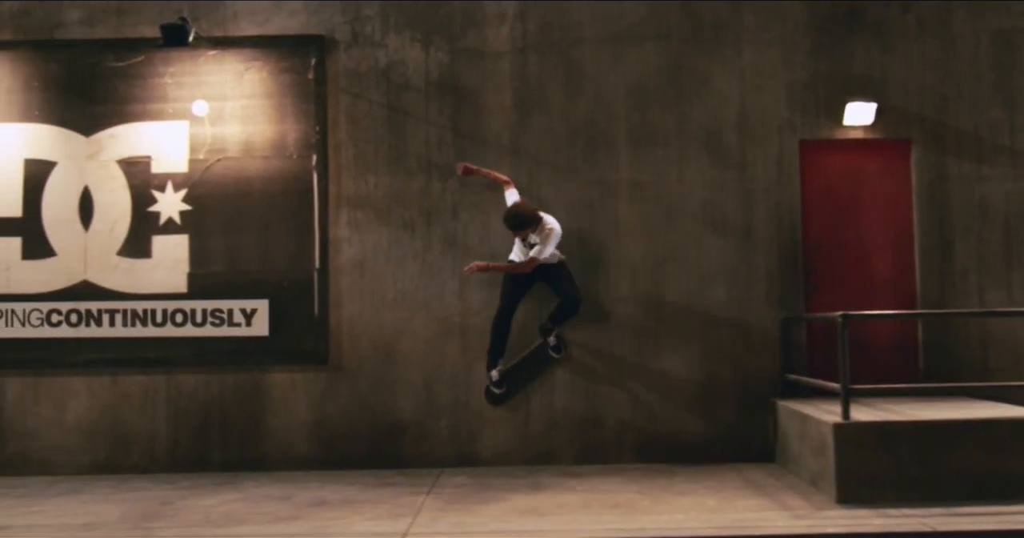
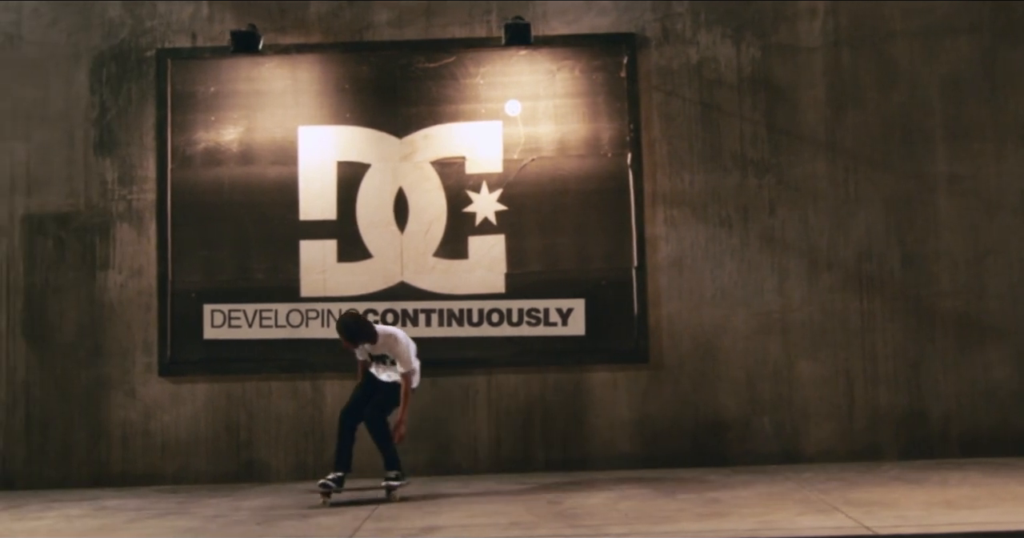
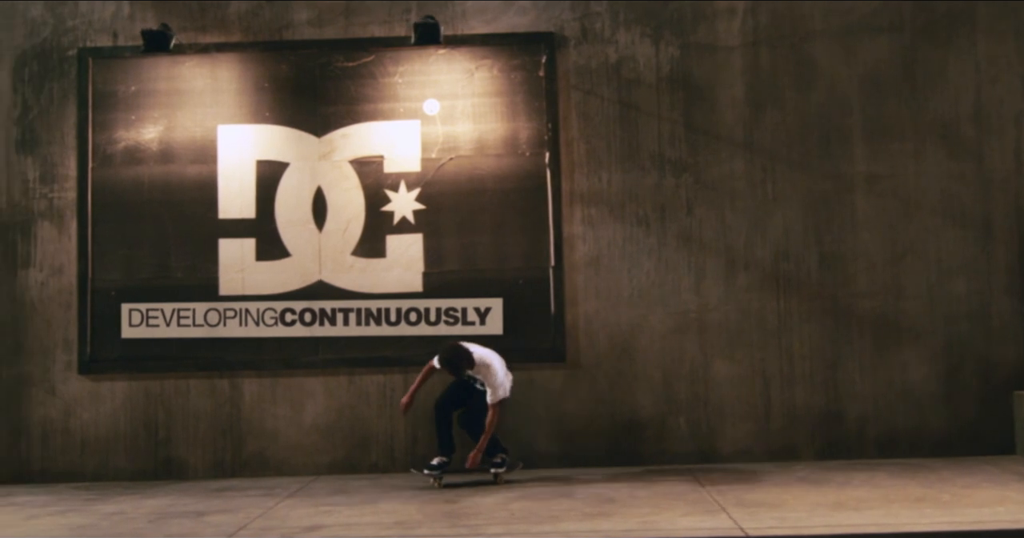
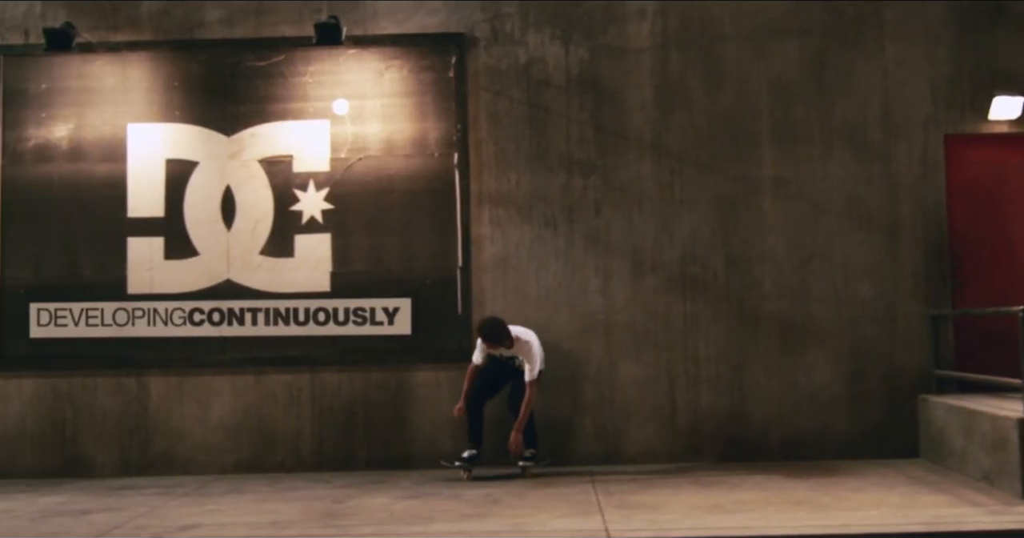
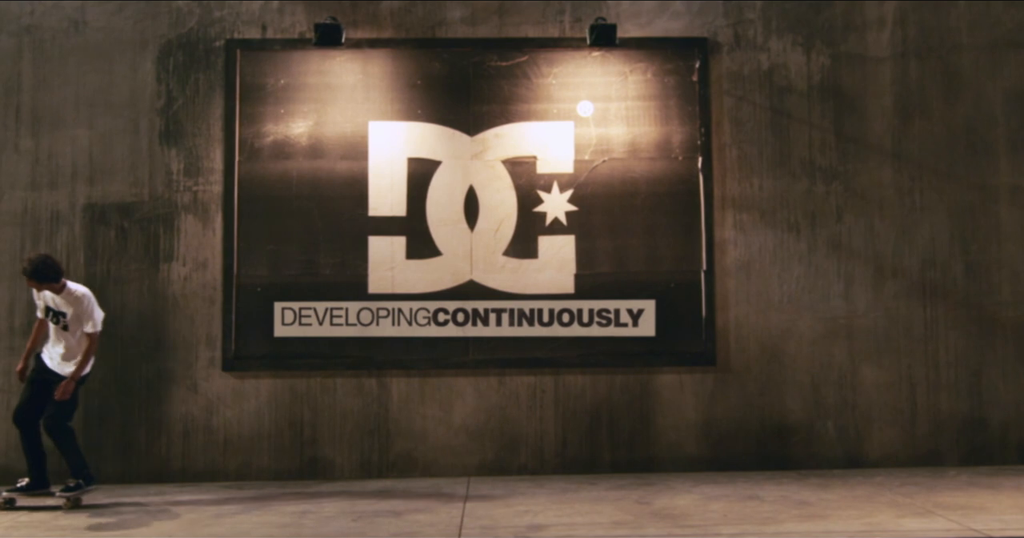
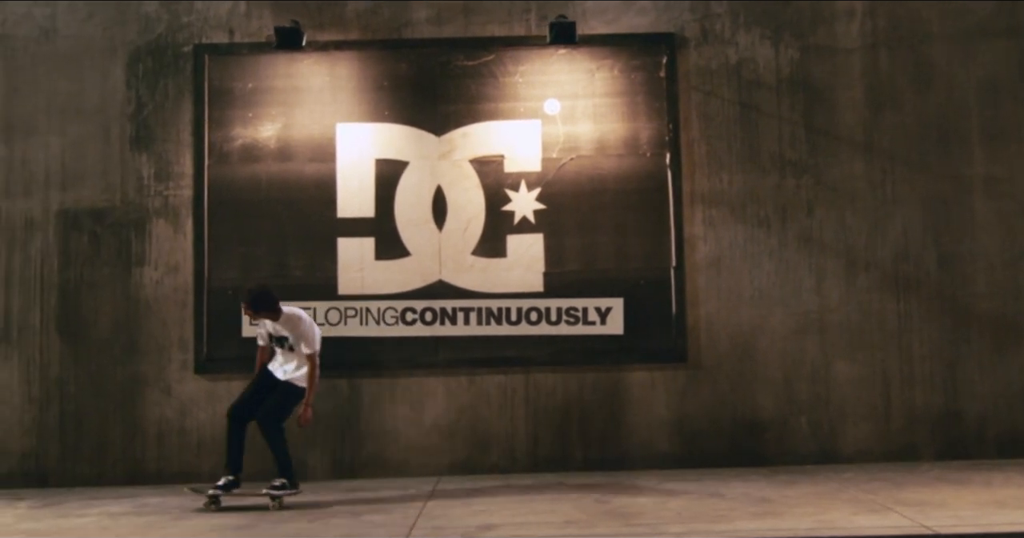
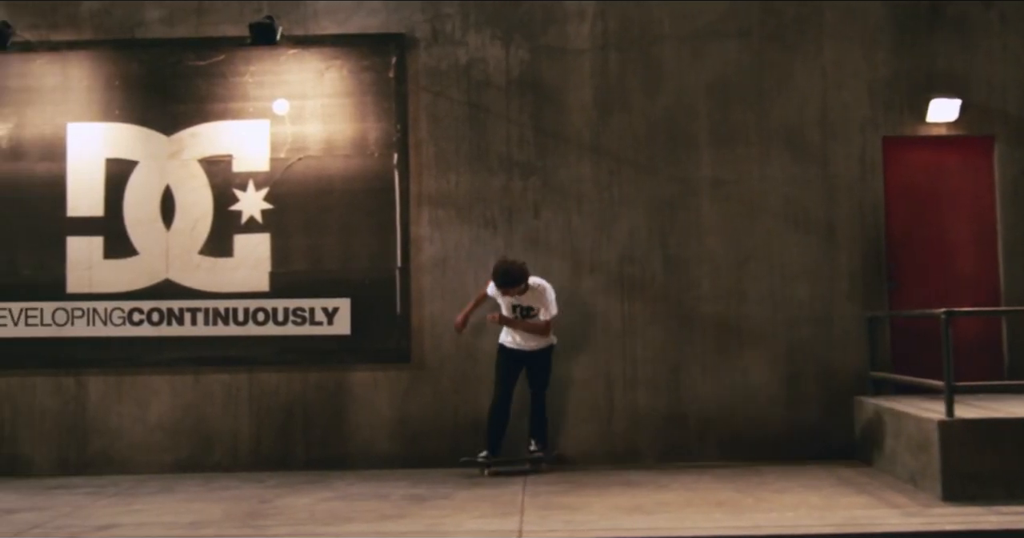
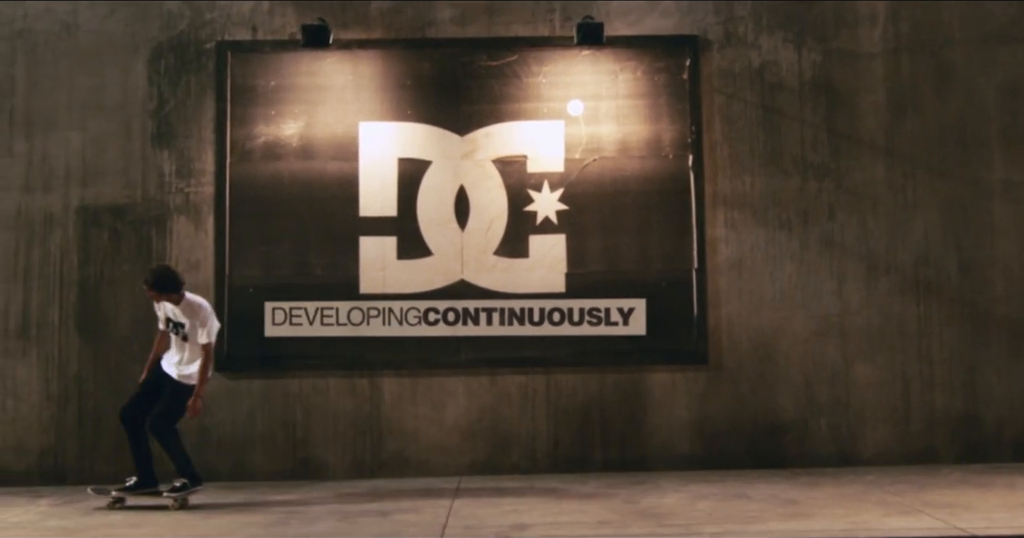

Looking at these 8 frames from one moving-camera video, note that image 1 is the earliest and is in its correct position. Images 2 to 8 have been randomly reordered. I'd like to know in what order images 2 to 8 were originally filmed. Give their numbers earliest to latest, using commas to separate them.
7, 4, 3, 2, 6, 8, 5
